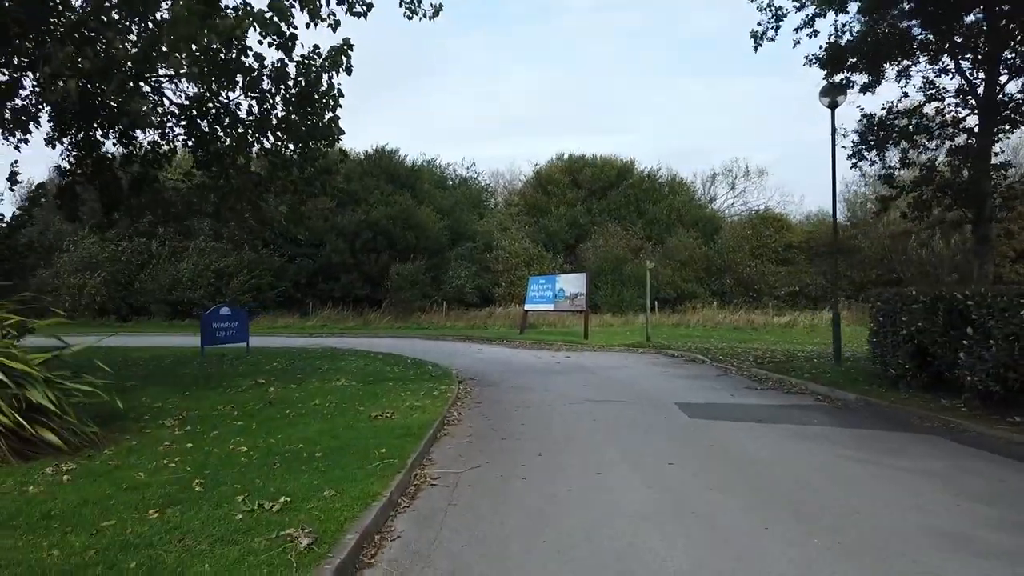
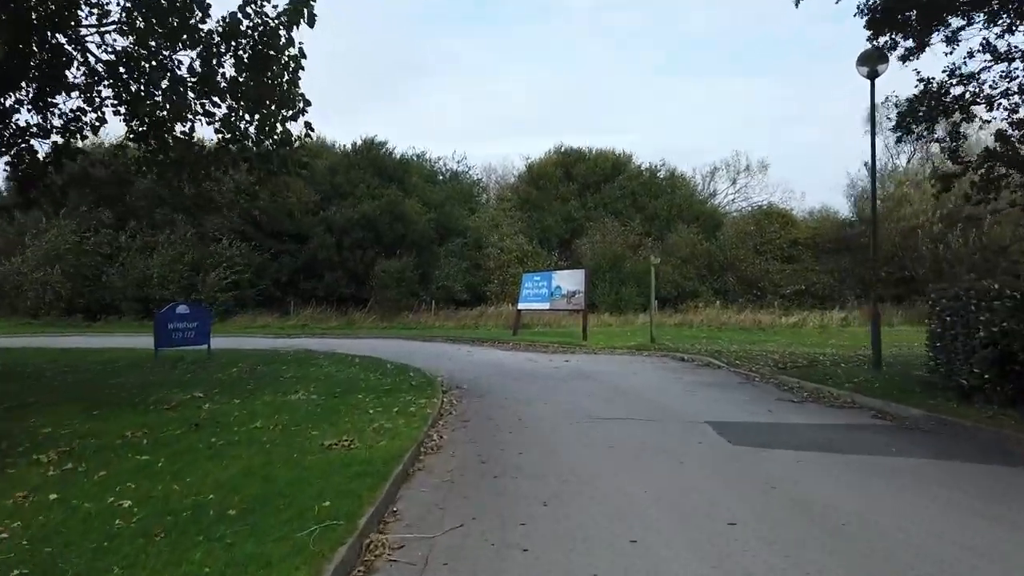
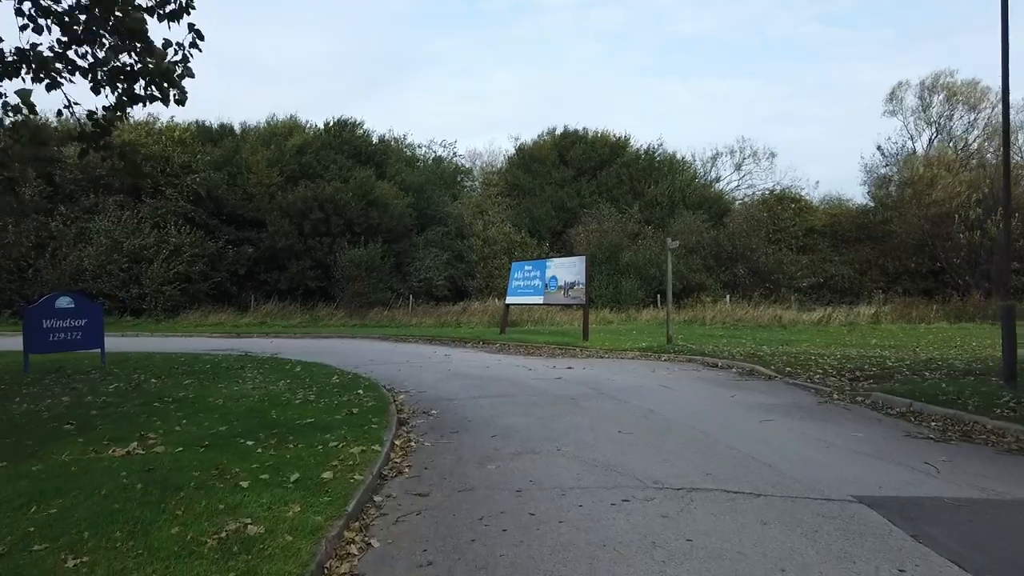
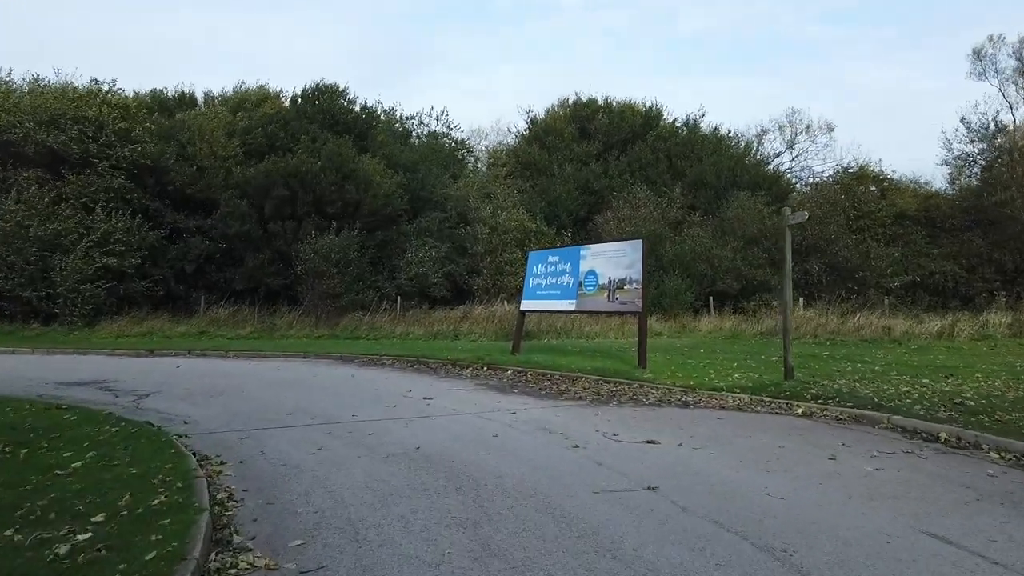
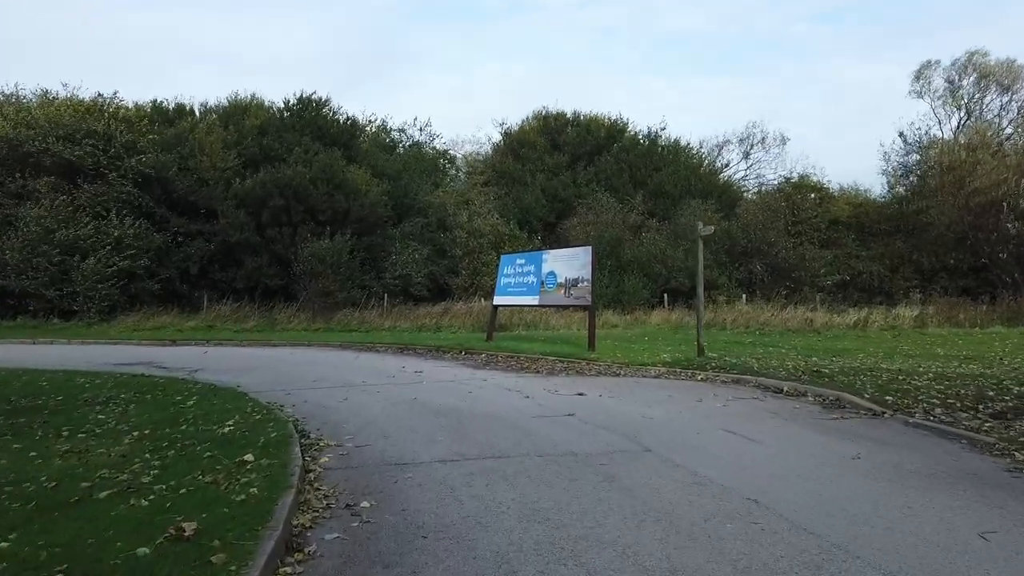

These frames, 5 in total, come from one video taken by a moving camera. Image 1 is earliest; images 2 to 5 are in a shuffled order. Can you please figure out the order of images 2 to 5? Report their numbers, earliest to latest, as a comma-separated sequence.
2, 3, 5, 4
